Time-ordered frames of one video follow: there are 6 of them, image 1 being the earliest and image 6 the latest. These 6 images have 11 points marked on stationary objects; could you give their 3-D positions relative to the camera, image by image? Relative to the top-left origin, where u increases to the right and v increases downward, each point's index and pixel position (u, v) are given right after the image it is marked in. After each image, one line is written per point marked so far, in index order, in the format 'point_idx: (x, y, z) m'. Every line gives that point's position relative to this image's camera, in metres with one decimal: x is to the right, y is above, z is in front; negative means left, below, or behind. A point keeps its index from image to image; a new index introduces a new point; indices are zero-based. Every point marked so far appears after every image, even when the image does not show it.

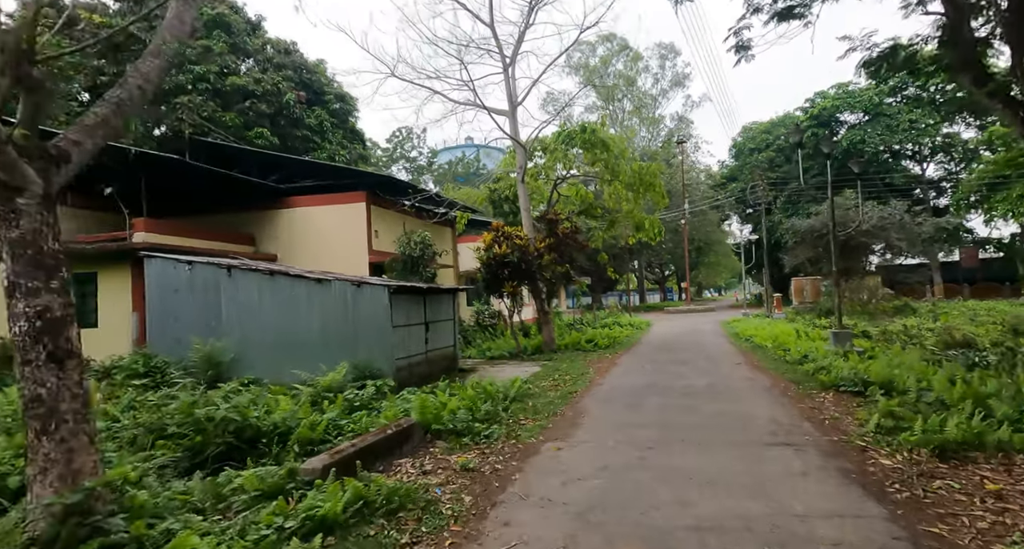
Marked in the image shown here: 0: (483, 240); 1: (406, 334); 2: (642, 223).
0: (-0.8, +0.9, +14.3) m
1: (-1.8, -1.0, +9.6) m
2: (+4.3, +1.7, +18.9) m
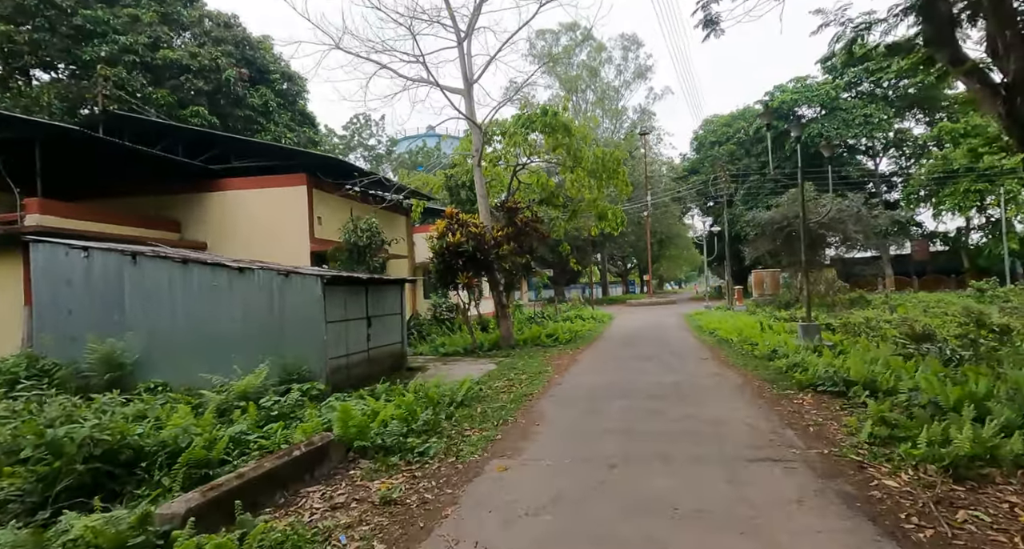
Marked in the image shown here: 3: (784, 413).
0: (-1.8, +1.1, +13.4) m
1: (-2.5, -0.8, +8.6) m
2: (+2.9, +1.9, +18.2) m
3: (+2.7, -1.4, +5.7) m
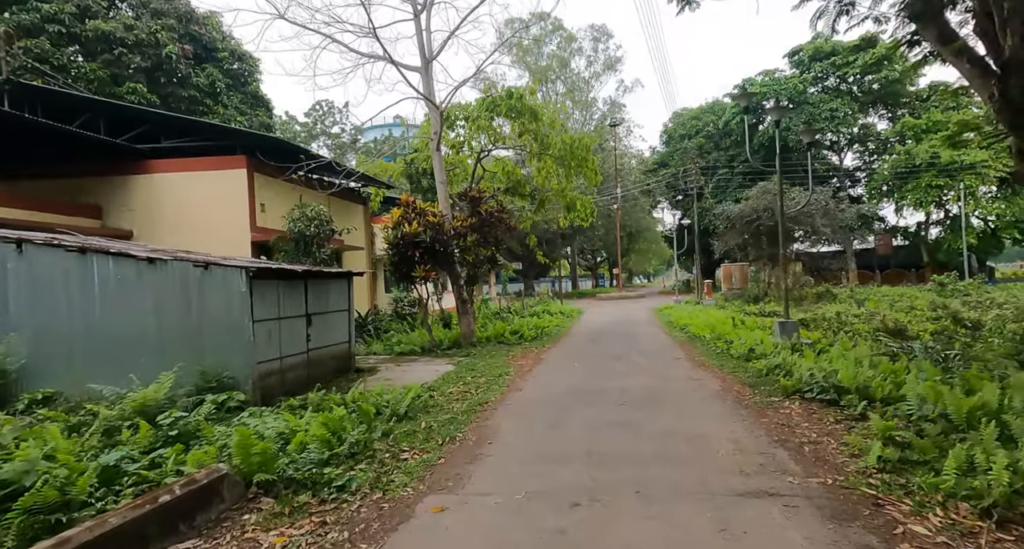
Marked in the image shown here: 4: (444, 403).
0: (-2.7, +1.3, +12.3) m
1: (-3.1, -0.7, +7.6) m
2: (+1.8, +2.1, +17.4) m
3: (+2.3, -1.3, +5.0) m
4: (-0.8, -1.5, +6.7) m
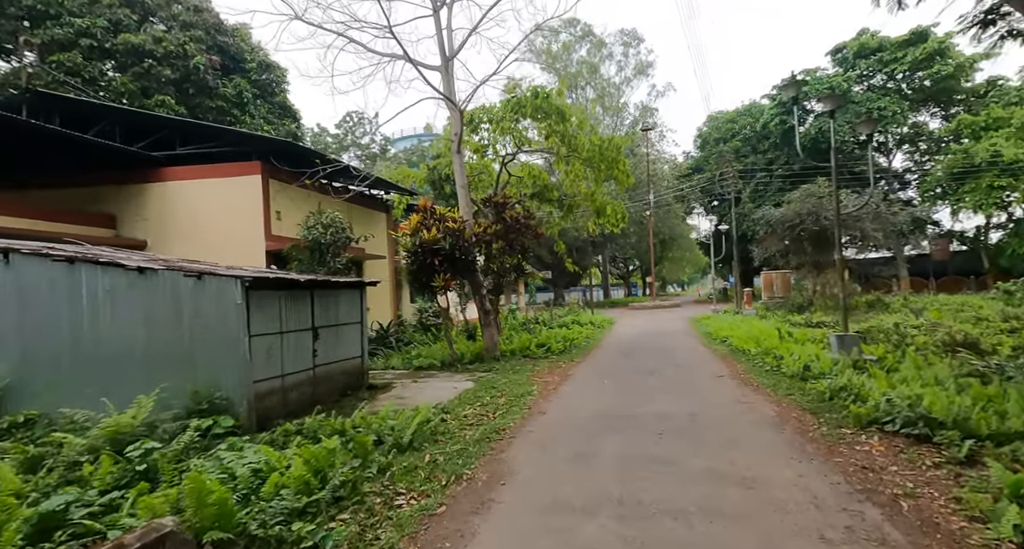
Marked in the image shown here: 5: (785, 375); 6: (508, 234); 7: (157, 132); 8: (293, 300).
0: (-2.2, +1.1, +11.7) m
1: (-2.8, -0.9, +6.9) m
2: (+2.6, +1.9, +16.5) m
3: (+2.4, -1.4, +4.0) m
4: (-0.6, -1.6, +5.9) m
5: (+3.9, -1.4, +8.1) m
6: (-0.1, +1.0, +13.5) m
7: (-7.4, +3.0, +11.9) m
8: (-2.8, -0.3, +7.3) m
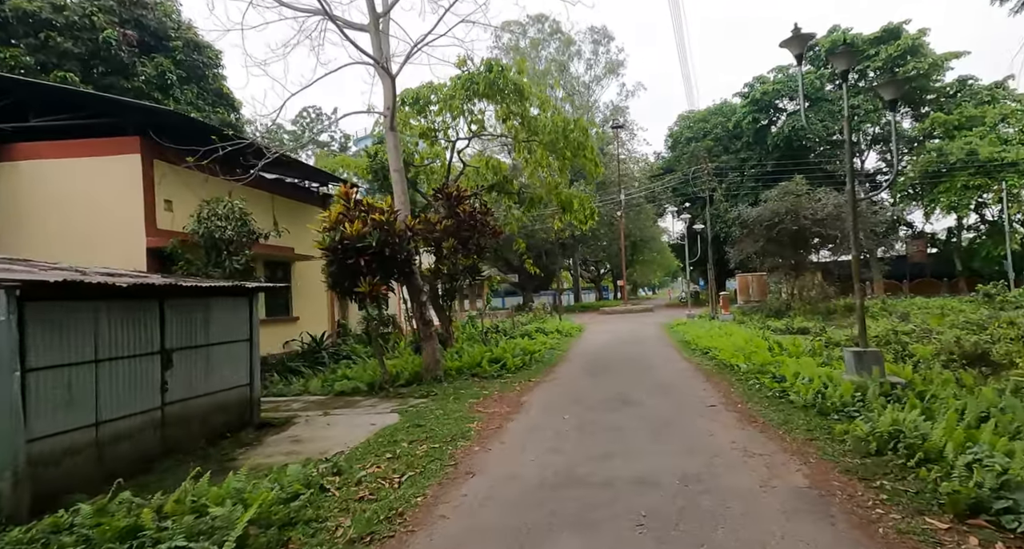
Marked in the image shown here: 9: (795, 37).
0: (-3.1, +1.0, +9.6) m
1: (-3.5, -0.9, +4.8) m
2: (+1.4, +1.8, +14.7) m
3: (+1.8, -1.4, +2.2) m
4: (-1.2, -1.6, +3.9) m
5: (+3.1, -1.4, +6.3) m
6: (-1.1, +0.9, +11.5) m
7: (-8.3, +2.9, +9.6) m
8: (-3.5, -0.3, +5.2) m
9: (+3.7, +3.1, +7.6) m
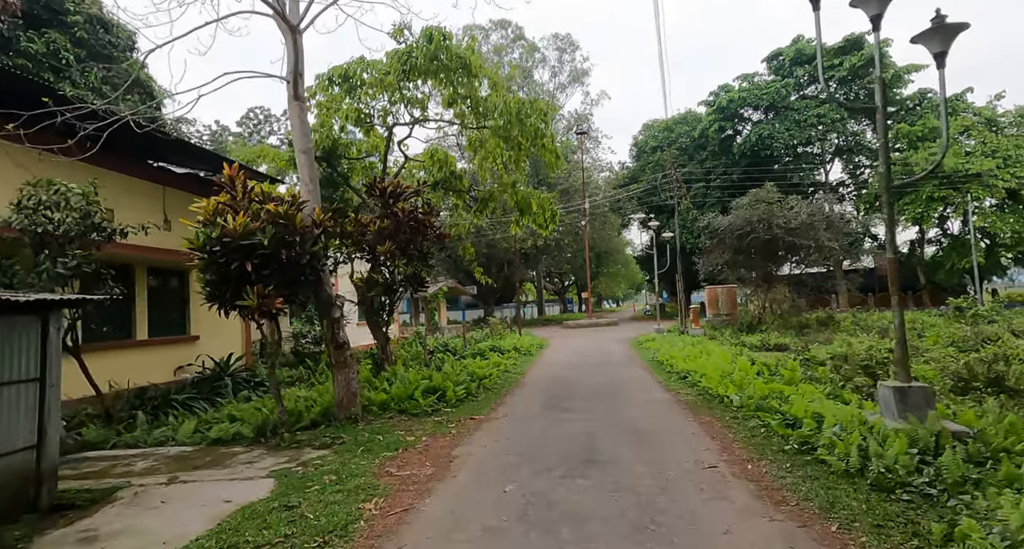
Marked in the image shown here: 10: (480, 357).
0: (-3.9, +0.9, +7.4) m
1: (-4.1, -0.9, +2.5) m
2: (+0.3, +1.6, +12.7) m
3: (+1.4, -1.3, +0.2) m
4: (-1.7, -1.6, +1.7) m
5: (+2.5, -1.5, +4.4) m
6: (-2.1, +0.7, +9.4) m
7: (-9.2, +2.8, +7.1) m
8: (-4.1, -0.4, +2.9) m
9: (+3.0, +3.0, +5.8) m
10: (-0.8, -2.0, +14.3) m
